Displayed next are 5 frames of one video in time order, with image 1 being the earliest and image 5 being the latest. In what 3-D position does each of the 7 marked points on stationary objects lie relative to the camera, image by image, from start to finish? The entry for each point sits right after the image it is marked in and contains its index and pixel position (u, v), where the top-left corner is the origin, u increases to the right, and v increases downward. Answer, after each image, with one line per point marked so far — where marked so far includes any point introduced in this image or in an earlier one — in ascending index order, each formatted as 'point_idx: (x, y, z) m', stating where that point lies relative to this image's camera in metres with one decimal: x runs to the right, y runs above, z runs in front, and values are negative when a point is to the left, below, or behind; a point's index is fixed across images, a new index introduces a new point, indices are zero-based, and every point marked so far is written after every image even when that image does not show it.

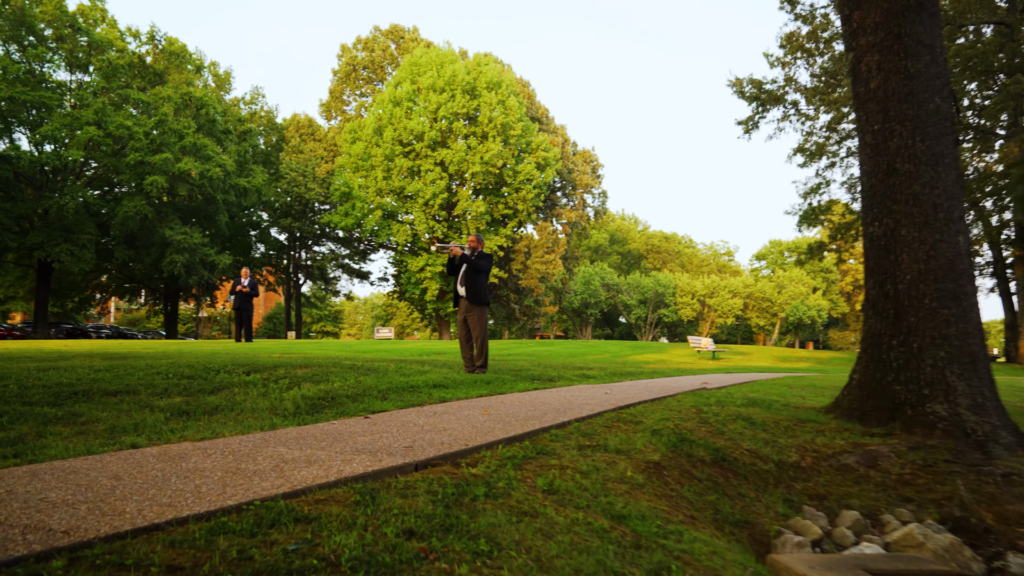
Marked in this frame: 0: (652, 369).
0: (+3.2, -1.8, +13.2) m
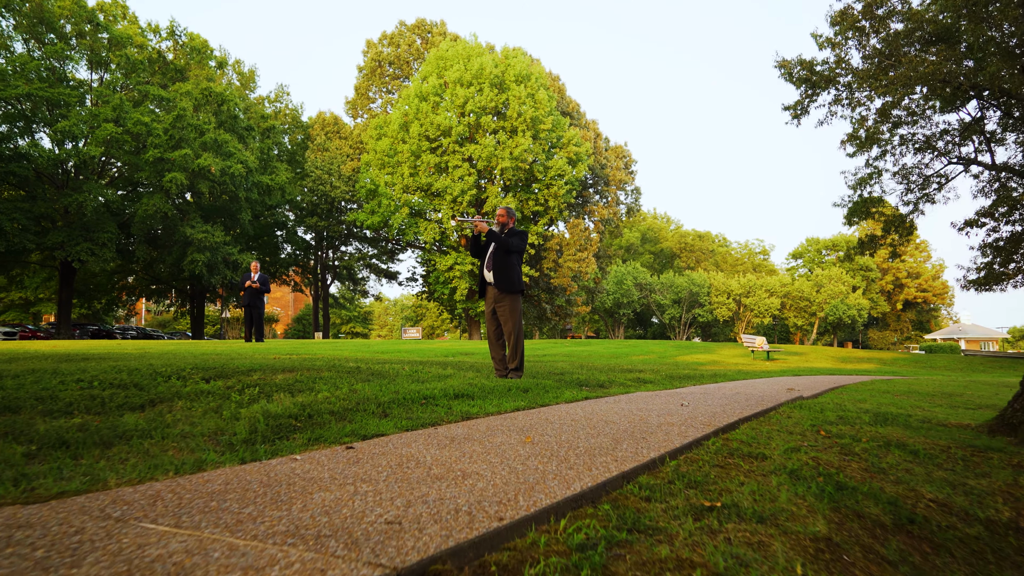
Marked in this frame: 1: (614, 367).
0: (+3.8, -1.6, +11.4) m
1: (+1.8, -1.4, +10.4) m
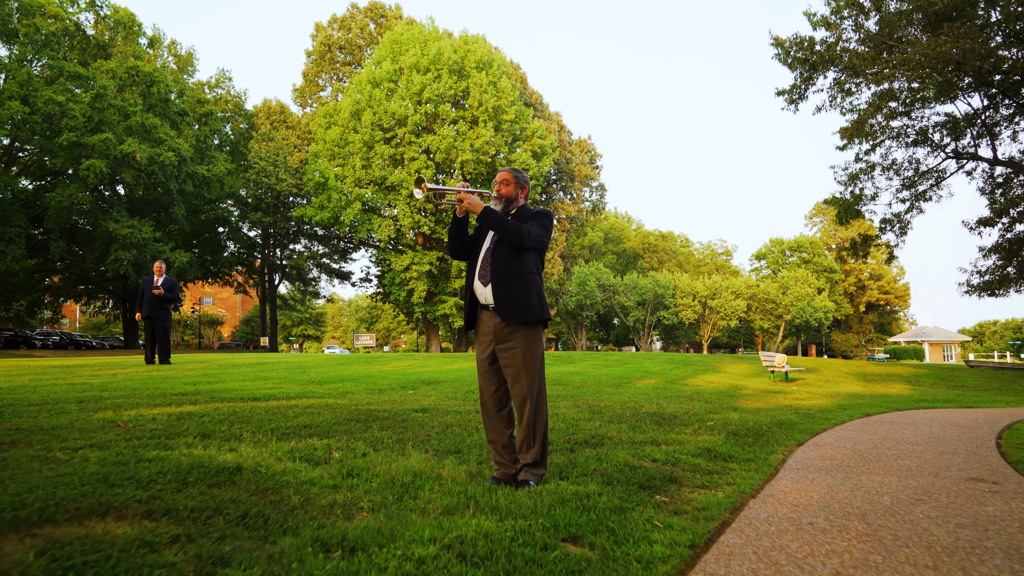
0: (+3.6, -1.8, +8.7) m
1: (+1.6, -1.6, +7.6) m
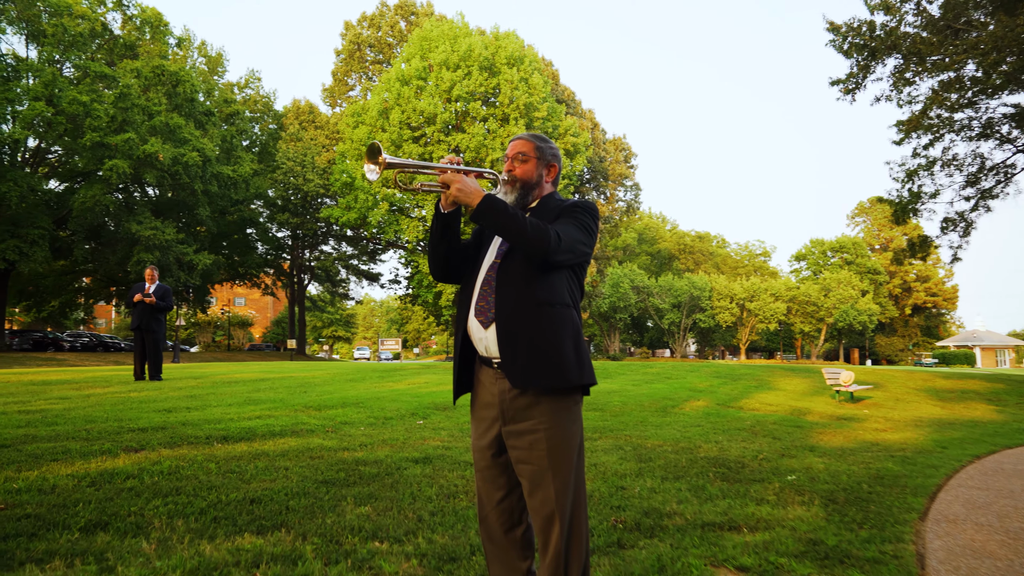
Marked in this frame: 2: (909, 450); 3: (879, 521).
0: (+3.9, -2.0, +7.0) m
1: (+1.9, -1.8, +6.0) m
2: (+5.2, -2.1, +7.9) m
3: (+2.8, -1.7, +4.6) m
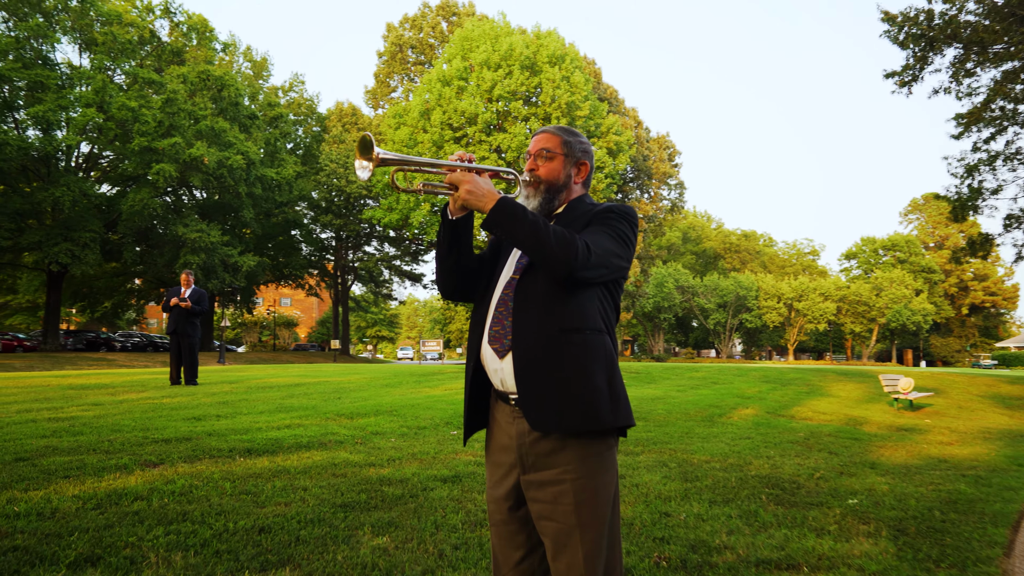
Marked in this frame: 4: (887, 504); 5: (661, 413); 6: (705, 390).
0: (+4.3, -2.0, +6.4) m
1: (+2.2, -1.8, +5.5) m
2: (+5.7, -2.2, +7.2) m
3: (+3.0, -1.8, +4.0) m
4: (+3.3, -1.9, +5.3) m
5: (+2.4, -2.0, +9.8) m
6: (+4.3, -2.3, +13.5) m
